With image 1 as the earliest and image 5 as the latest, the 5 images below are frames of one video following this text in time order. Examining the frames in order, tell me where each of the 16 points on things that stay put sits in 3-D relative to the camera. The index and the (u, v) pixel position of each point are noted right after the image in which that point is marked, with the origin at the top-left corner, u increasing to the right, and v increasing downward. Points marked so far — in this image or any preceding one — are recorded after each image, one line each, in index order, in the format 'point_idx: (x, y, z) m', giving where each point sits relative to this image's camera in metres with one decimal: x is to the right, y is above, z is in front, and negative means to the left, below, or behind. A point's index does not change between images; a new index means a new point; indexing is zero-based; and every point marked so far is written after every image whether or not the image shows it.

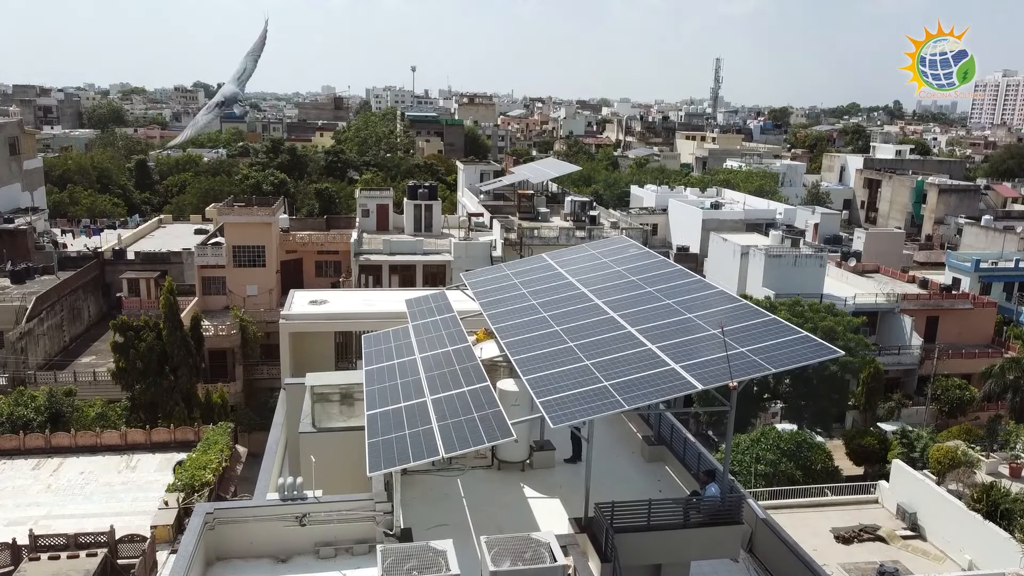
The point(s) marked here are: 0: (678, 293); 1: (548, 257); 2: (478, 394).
0: (+2.9, -0.2, +14.1) m
1: (+0.8, +0.7, +18.6) m
2: (-0.4, -1.5, +11.7) m
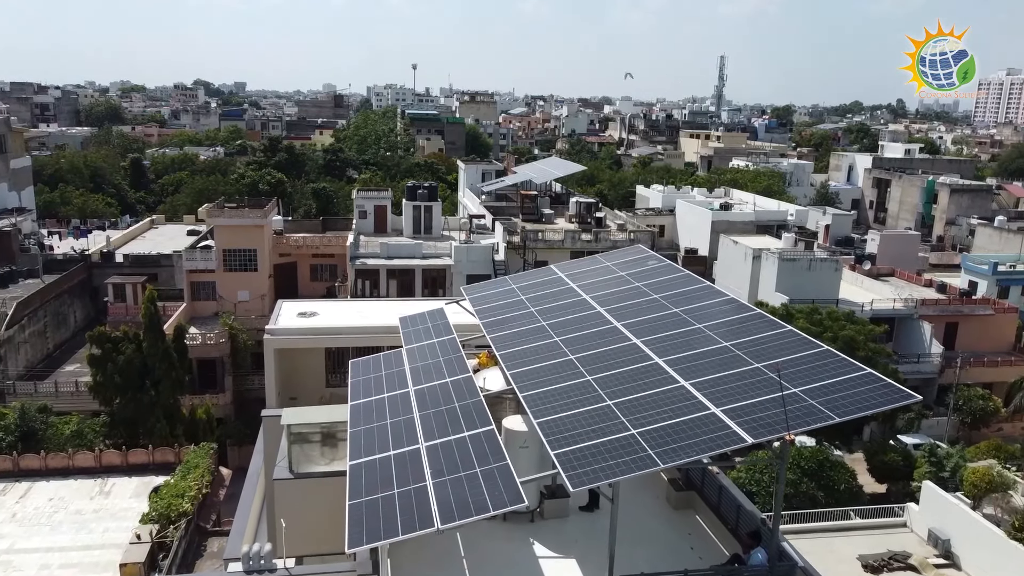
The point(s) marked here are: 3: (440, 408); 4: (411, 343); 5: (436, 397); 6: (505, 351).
0: (+3.0, -0.5, +12.3) m
1: (+1.0, +0.4, +16.8) m
2: (-0.3, -1.9, +10.0) m
3: (-1.0, -1.7, +11.1) m
4: (-1.8, -1.0, +14.3) m
5: (-1.1, -1.6, +11.5) m
6: (-0.1, -1.0, +12.8) m
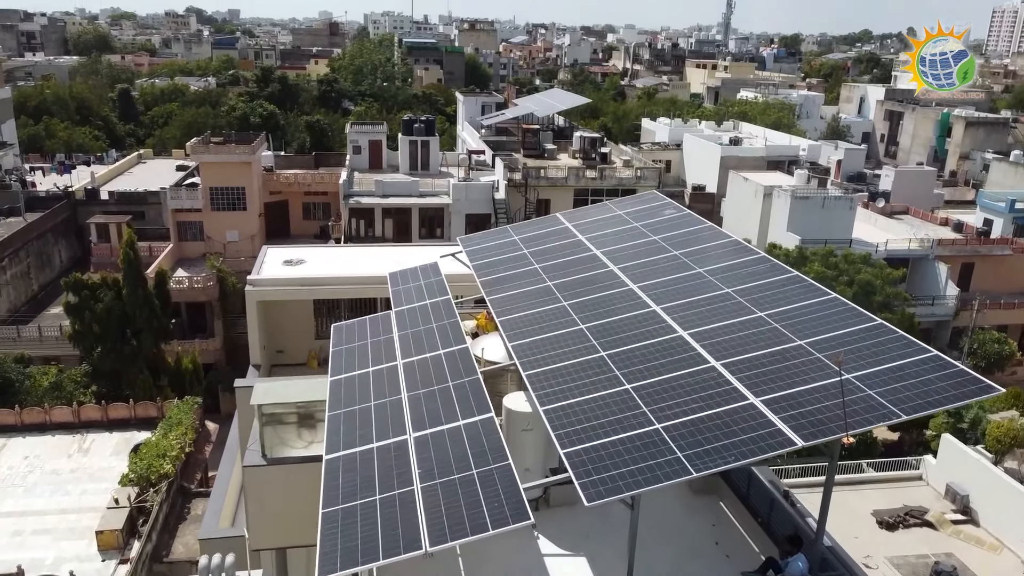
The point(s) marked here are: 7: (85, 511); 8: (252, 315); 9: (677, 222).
0: (+3.0, +0.1, +10.8) m
1: (+1.0, +1.3, +15.2) m
2: (-0.3, -1.5, +8.6) m
3: (-0.9, -1.2, +9.7) m
4: (-1.8, -0.3, +12.8) m
5: (-1.1, -1.1, +10.1) m
6: (-0.1, -0.4, +11.3) m
7: (-9.6, -5.0, +18.1) m
8: (-5.9, -0.6, +18.4) m
9: (+2.7, +1.1, +13.5) m
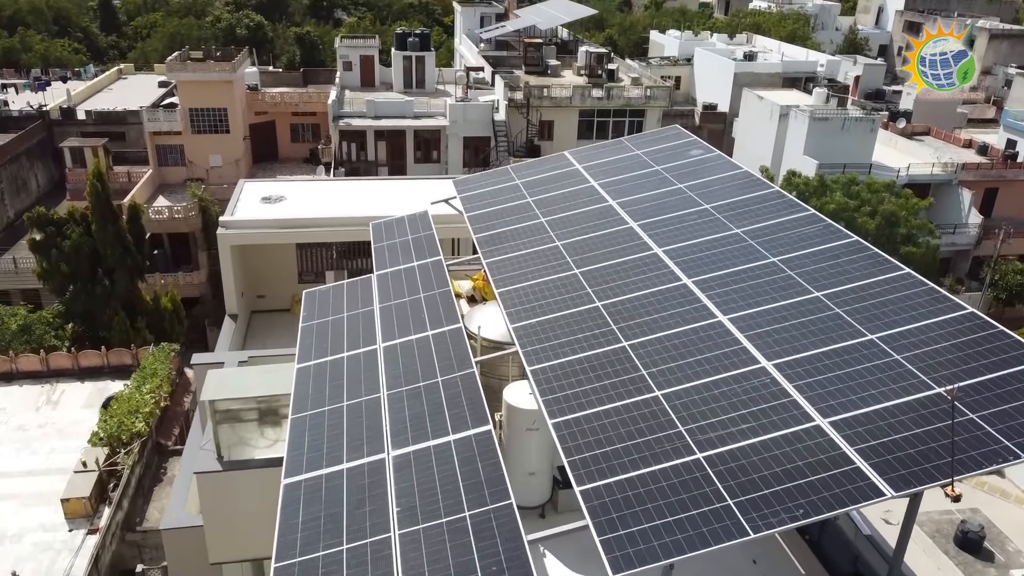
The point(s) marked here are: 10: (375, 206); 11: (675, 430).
0: (+3.0, +0.4, +9.0) m
1: (+1.0, +2.1, +13.3) m
2: (-0.3, -1.4, +6.9) m
3: (-0.9, -0.9, +8.0) m
4: (-1.7, +0.3, +11.1) m
5: (-1.0, -0.8, +8.4) m
6: (-0.1, 0.0, +9.5) m
7: (-9.5, -3.8, +16.8) m
8: (-5.9, +0.5, +16.6) m
9: (+2.8, +1.7, +11.6) m
10: (-3.1, +1.8, +17.9) m
11: (+1.3, -1.1, +6.6) m
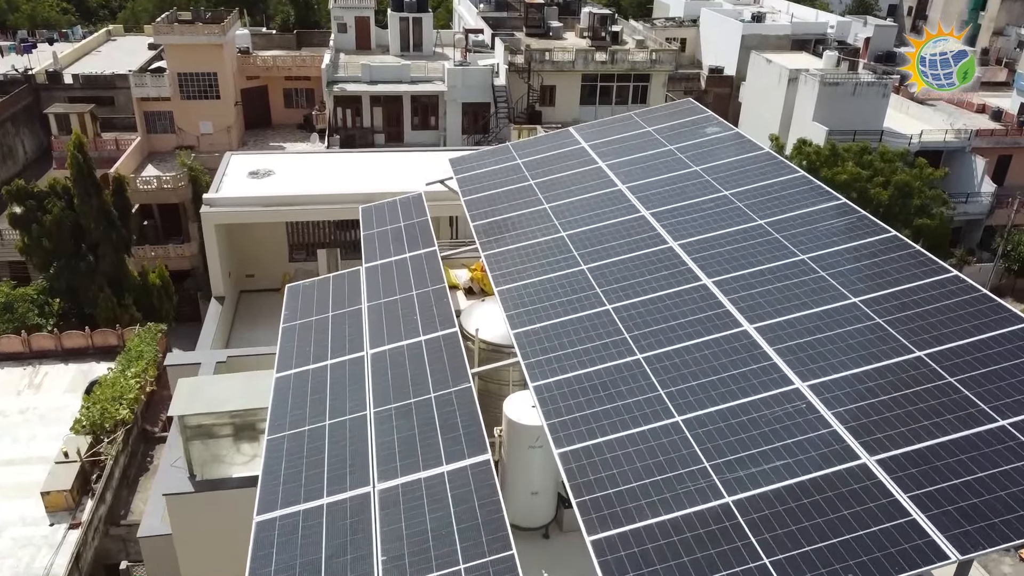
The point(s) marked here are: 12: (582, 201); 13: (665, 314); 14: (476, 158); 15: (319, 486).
0: (+3.1, +0.4, +8.1) m
1: (+1.0, +2.3, +12.3) m
2: (-0.3, -1.5, +6.1) m
3: (-0.9, -1.0, +7.2) m
4: (-1.7, +0.4, +10.2) m
5: (-1.0, -0.8, +7.6) m
6: (0.0, +0.1, +8.7) m
7: (-9.5, -3.4, +16.1) m
8: (-5.9, +0.9, +15.7) m
9: (+2.8, +1.8, +10.6) m
10: (-3.0, +2.2, +17.0) m
11: (+1.3, -1.3, +5.8) m
12: (+0.9, +1.1, +10.1) m
13: (+1.4, -0.2, +7.5) m
14: (-0.6, +2.0, +12.5) m
15: (-1.6, -1.6, +6.6) m
